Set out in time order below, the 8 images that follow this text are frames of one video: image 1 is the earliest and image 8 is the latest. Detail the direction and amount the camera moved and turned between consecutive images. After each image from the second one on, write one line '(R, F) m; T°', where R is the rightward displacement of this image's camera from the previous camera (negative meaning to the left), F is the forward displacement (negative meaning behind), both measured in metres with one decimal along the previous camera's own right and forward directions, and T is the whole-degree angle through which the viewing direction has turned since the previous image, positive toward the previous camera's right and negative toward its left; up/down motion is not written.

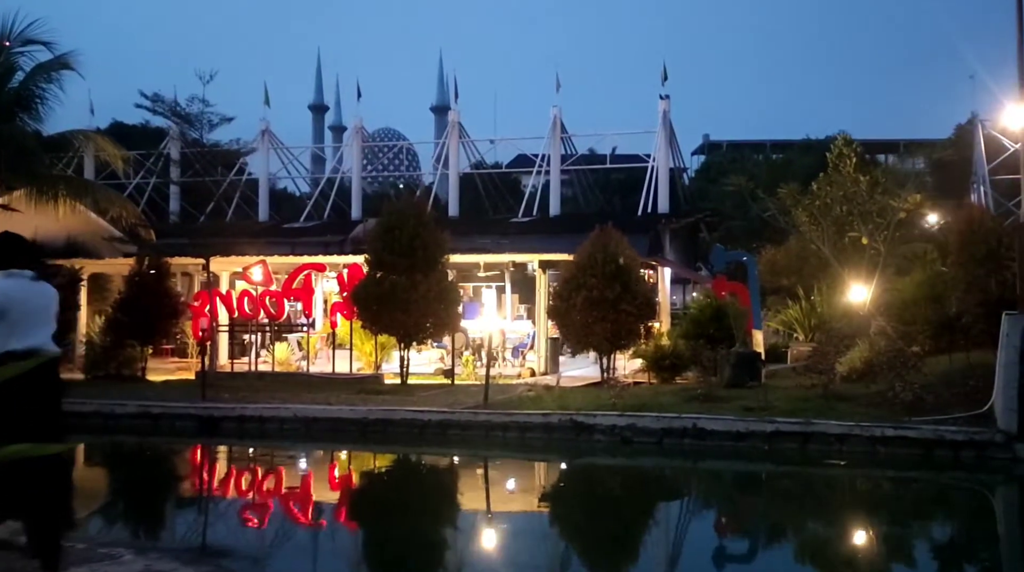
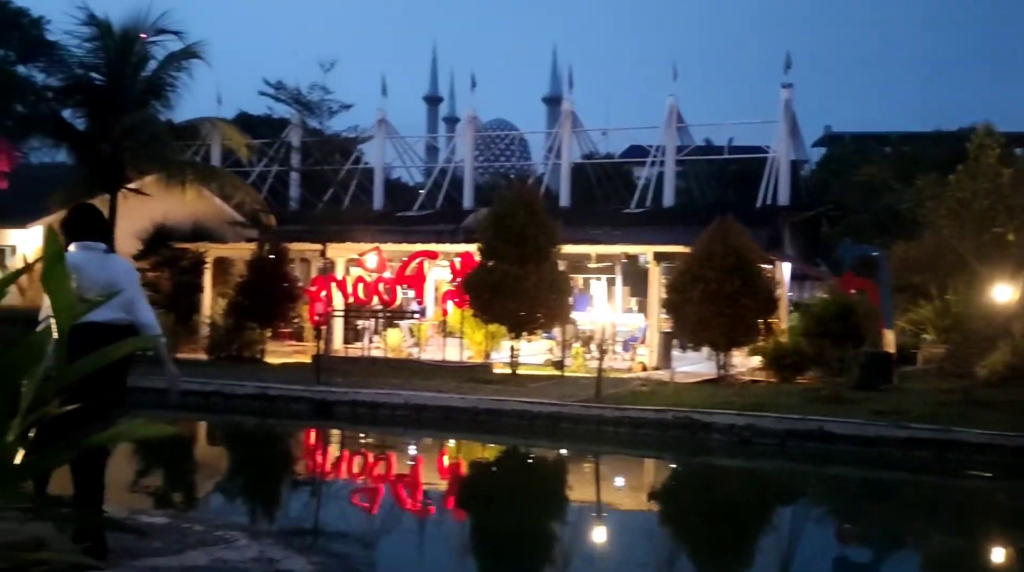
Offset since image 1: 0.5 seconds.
(-0.1, +0.3) m; -6°
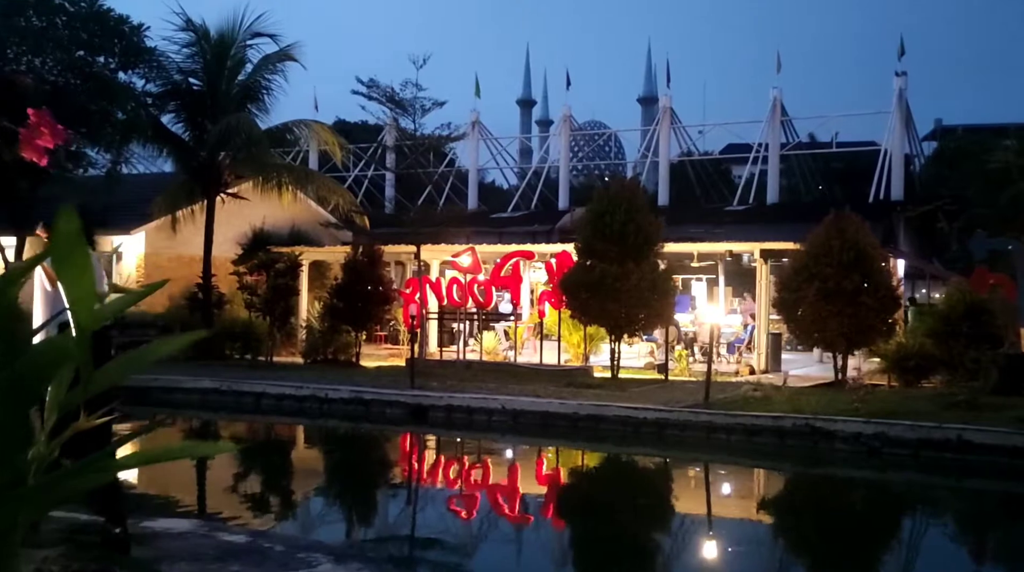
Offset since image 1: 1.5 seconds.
(-0.1, +0.5) m; -5°
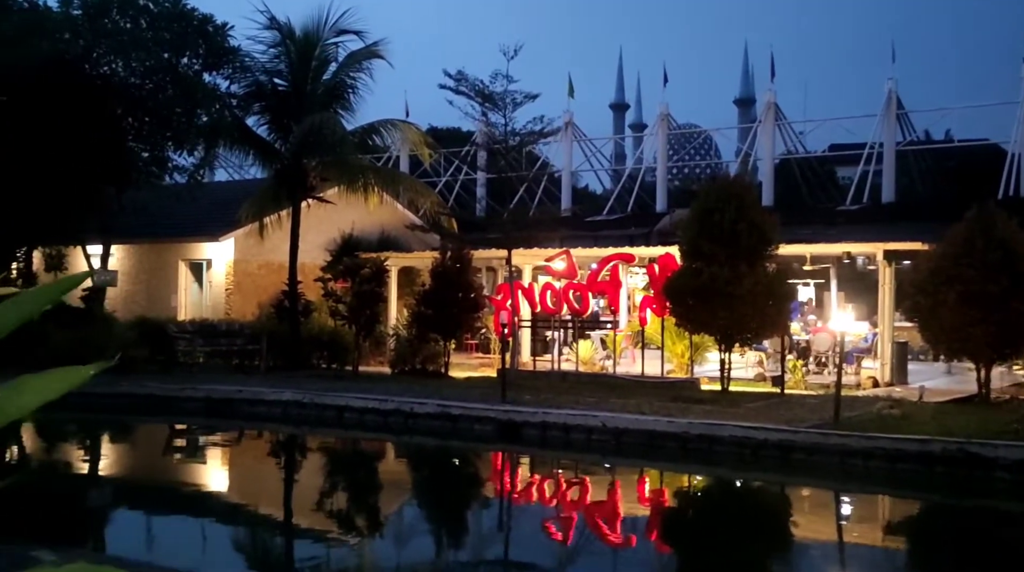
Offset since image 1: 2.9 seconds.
(-0.1, +1.0) m; -5°
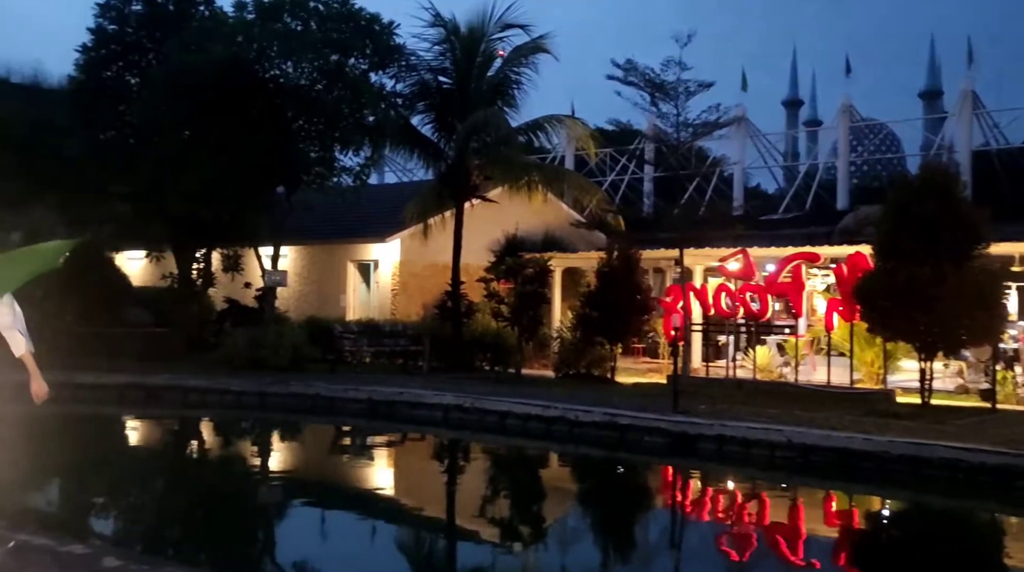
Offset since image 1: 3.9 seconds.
(-0.1, +0.7) m; -8°
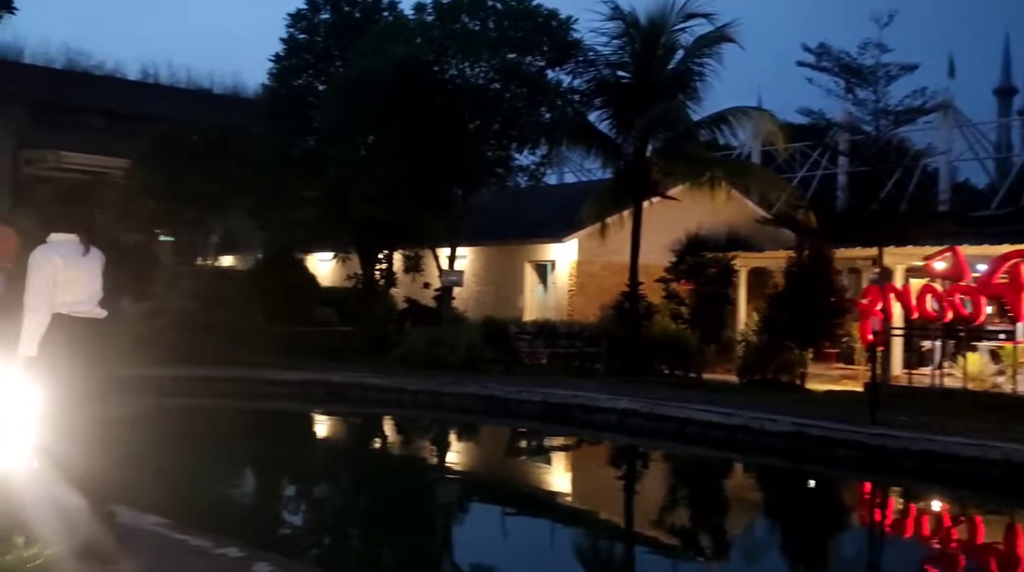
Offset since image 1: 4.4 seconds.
(0.0, +0.6) m; -9°
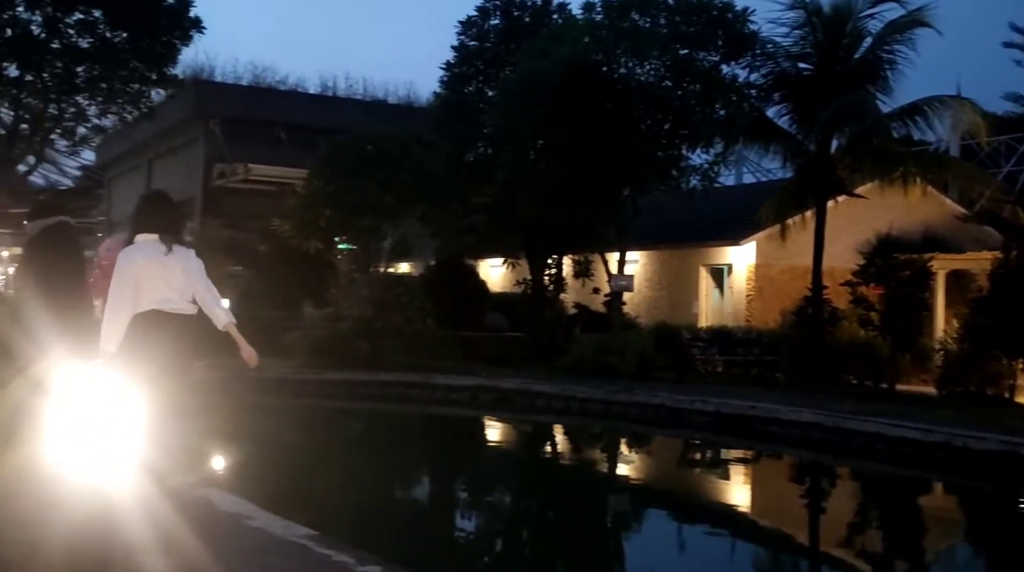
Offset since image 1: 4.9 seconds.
(0.0, +0.6) m; -9°
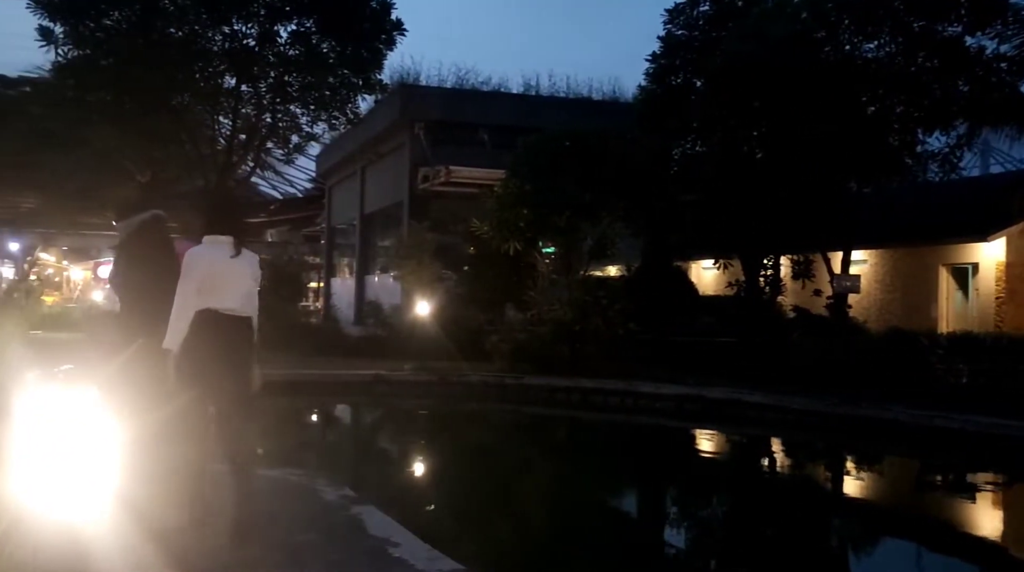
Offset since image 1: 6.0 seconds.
(-0.1, +1.3) m; -10°
